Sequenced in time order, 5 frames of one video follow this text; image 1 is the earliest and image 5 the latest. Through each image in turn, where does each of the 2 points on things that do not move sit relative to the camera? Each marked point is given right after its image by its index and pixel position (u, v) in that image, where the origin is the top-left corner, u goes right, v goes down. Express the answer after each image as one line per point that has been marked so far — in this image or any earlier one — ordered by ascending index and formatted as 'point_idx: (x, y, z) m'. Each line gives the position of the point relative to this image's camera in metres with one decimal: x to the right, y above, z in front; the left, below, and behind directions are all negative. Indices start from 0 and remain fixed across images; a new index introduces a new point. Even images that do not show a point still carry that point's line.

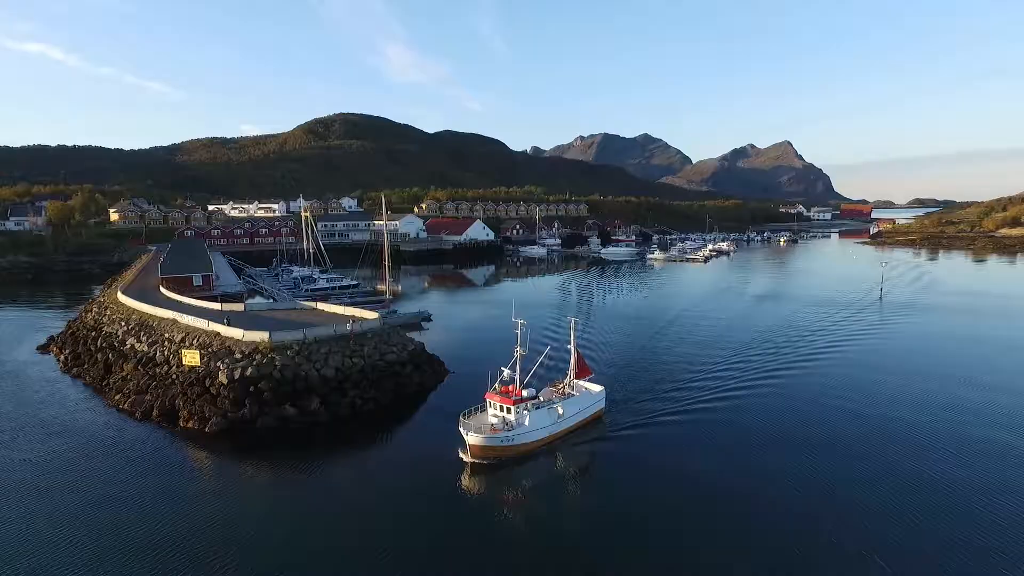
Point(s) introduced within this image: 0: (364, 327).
0: (-4.5, -1.2, +19.0) m
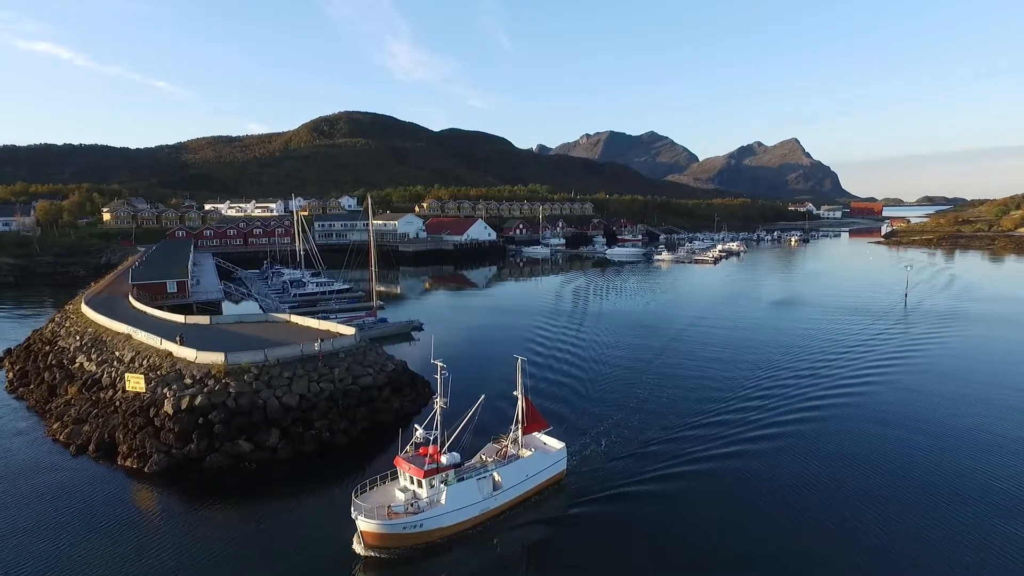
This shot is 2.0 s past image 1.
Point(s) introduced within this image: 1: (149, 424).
0: (-4.8, -1.5, +16.9) m
1: (-8.2, -3.1, +14.1) m
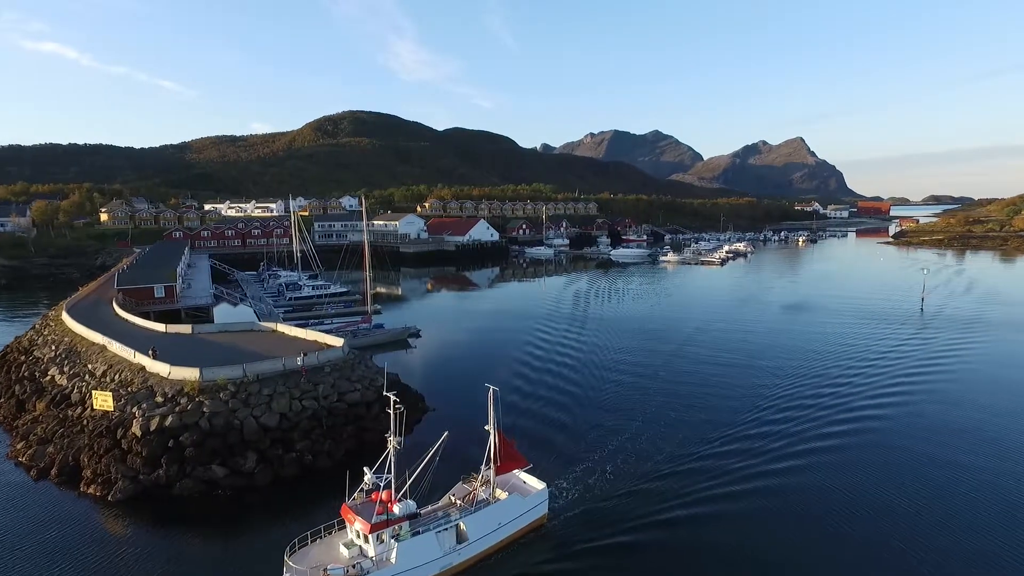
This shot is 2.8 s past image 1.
0: (-4.8, -1.8, +15.7) m
1: (-8.2, -3.3, +13.0) m
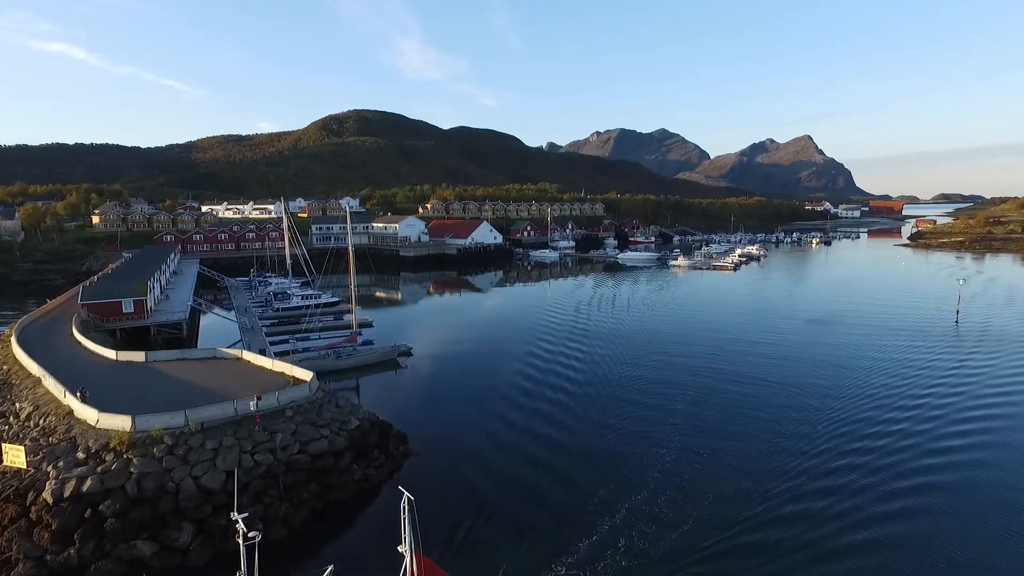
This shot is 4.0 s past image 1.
0: (-4.9, -2.4, +13.4) m
1: (-8.4, -3.9, +10.7) m
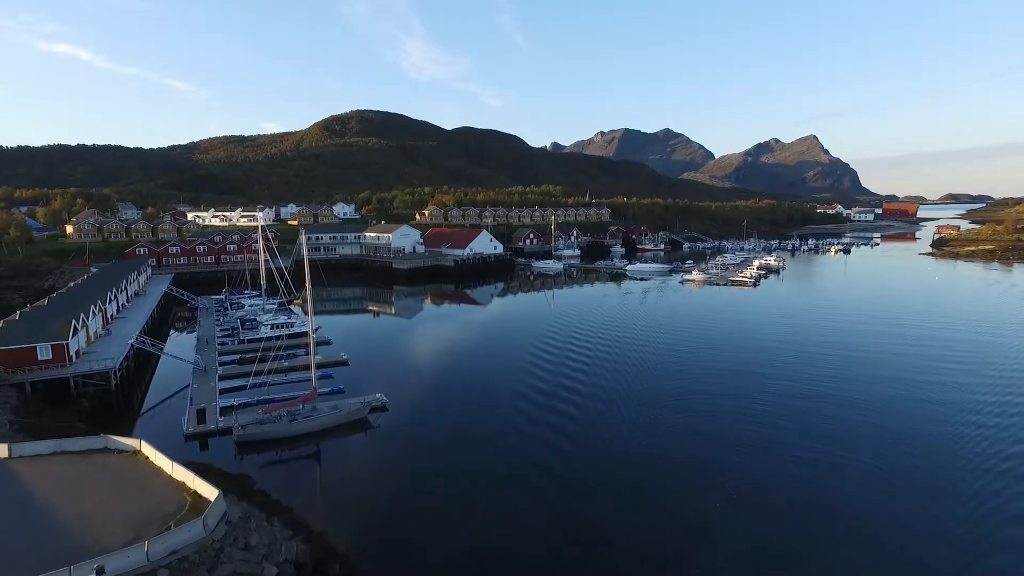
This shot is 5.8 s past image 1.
0: (-5.1, -3.8, +9.2) m
1: (-8.6, -5.3, +6.5) m
